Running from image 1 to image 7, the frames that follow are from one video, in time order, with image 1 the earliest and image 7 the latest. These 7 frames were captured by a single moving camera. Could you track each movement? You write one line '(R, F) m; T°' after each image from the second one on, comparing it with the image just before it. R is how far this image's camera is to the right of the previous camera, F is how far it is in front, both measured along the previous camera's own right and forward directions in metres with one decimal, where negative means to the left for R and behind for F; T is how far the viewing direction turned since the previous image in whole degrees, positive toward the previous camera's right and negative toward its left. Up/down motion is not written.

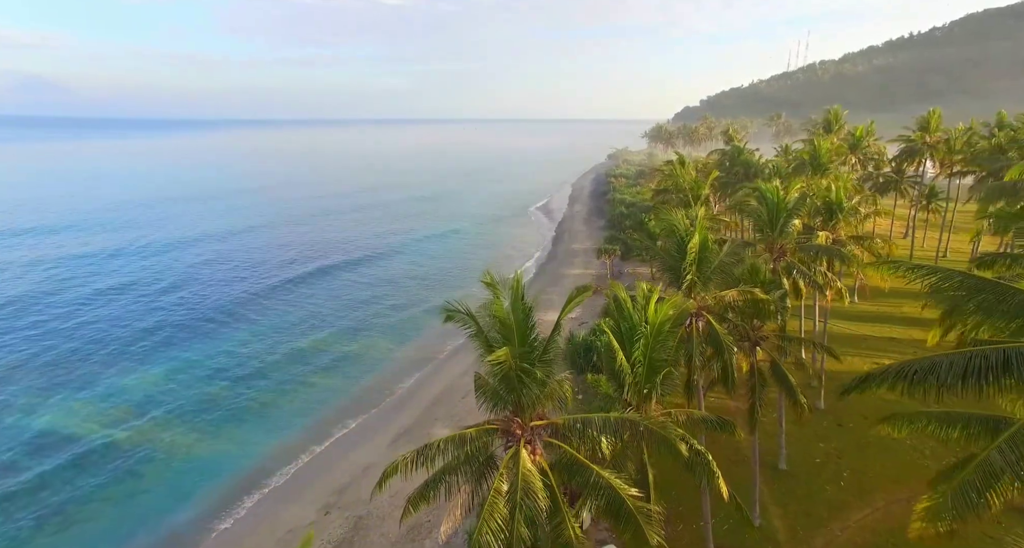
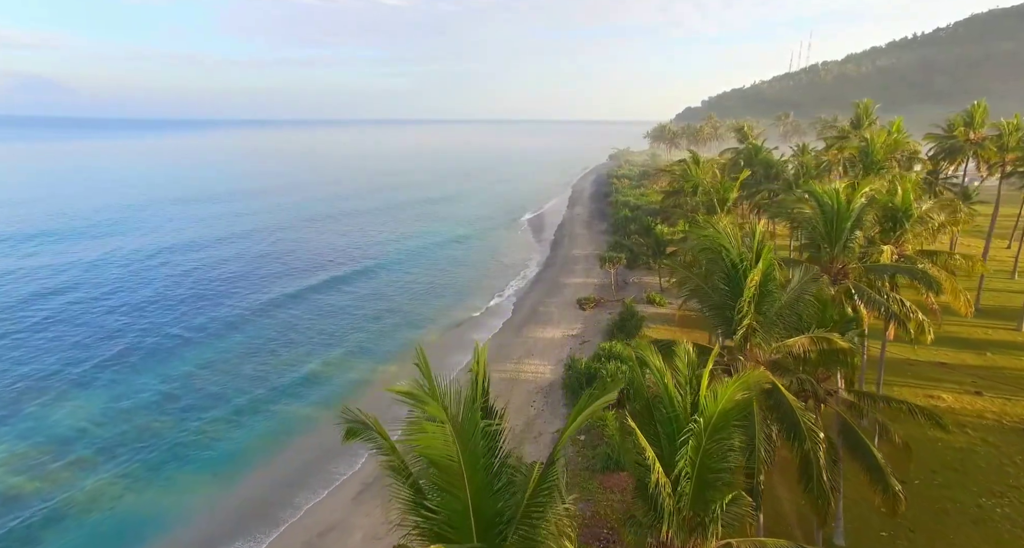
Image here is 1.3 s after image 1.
(+0.4, +4.3) m; 0°
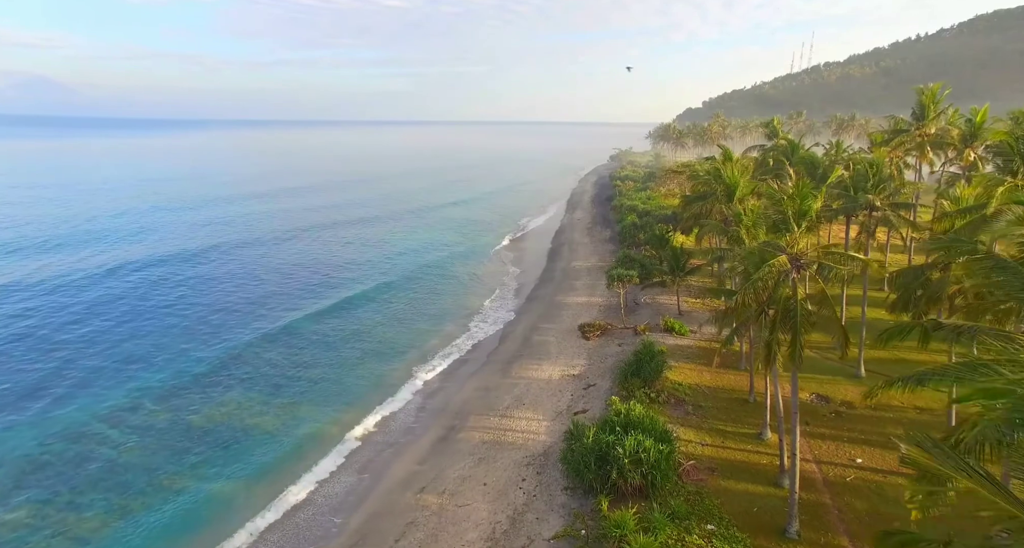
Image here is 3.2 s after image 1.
(+0.6, +7.1) m; 0°
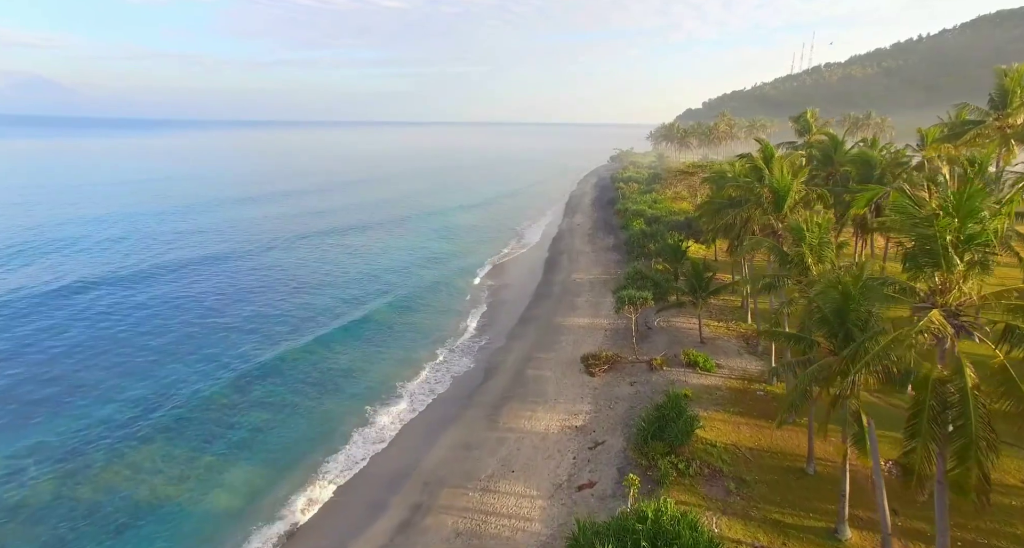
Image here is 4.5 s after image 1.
(+0.5, +5.9) m; 0°
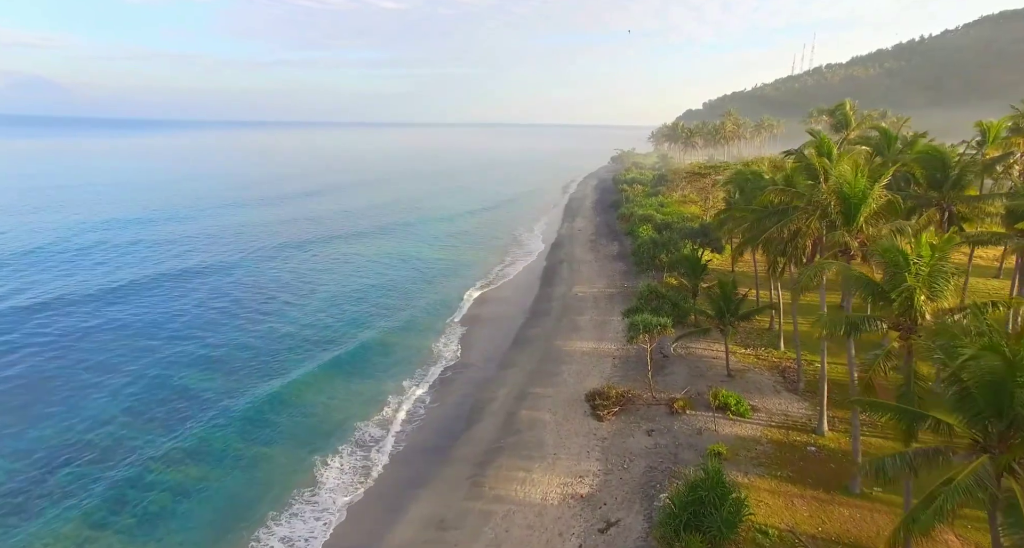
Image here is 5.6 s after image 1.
(+0.3, +4.9) m; 0°
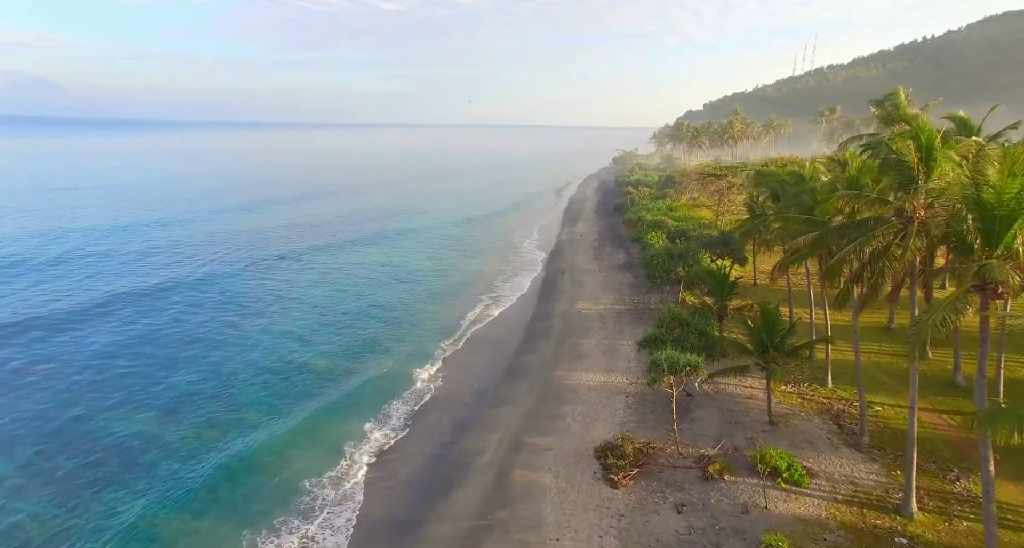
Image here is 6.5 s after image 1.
(+0.3, +4.9) m; 0°
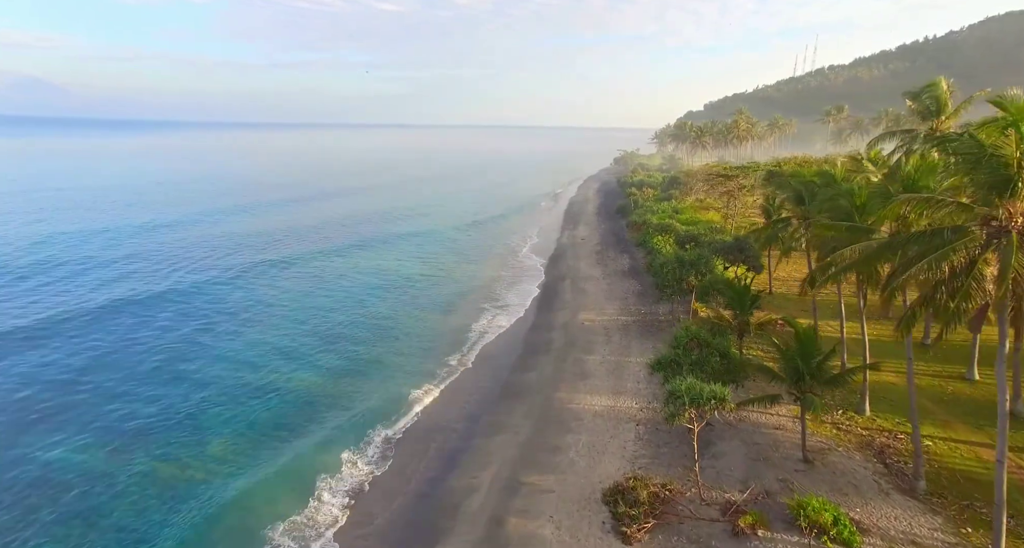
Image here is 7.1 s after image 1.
(+0.1, +2.8) m; 0°
